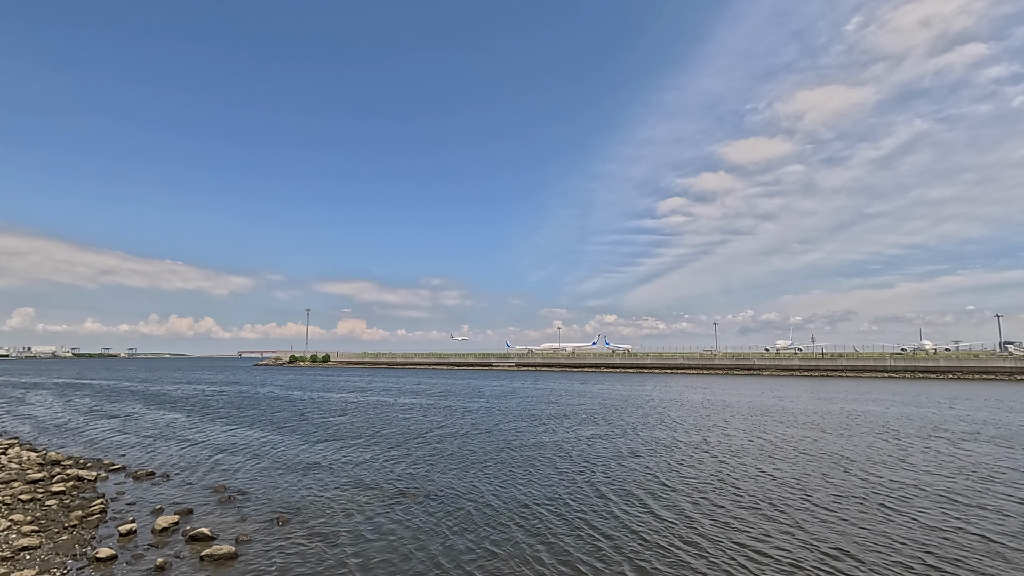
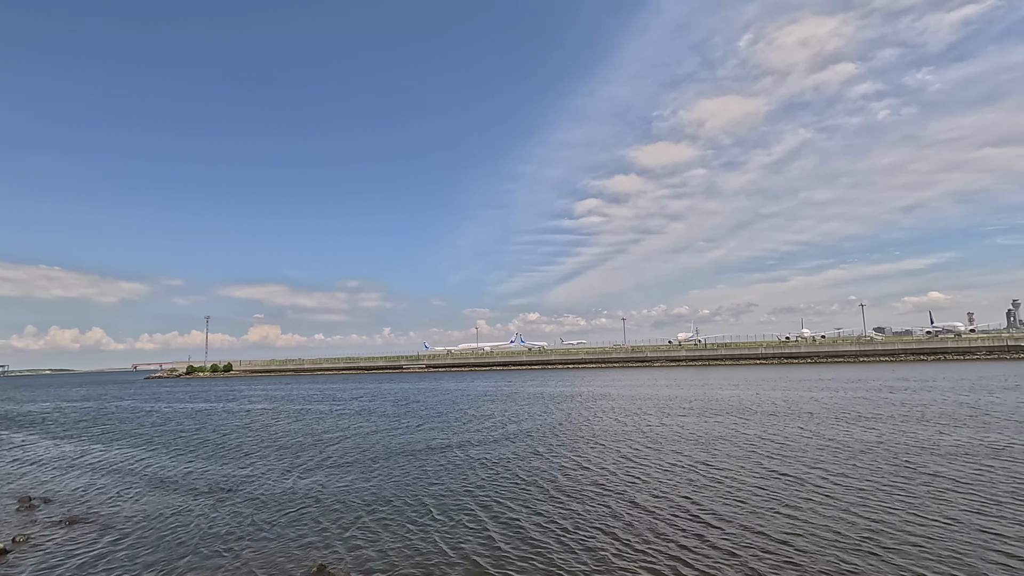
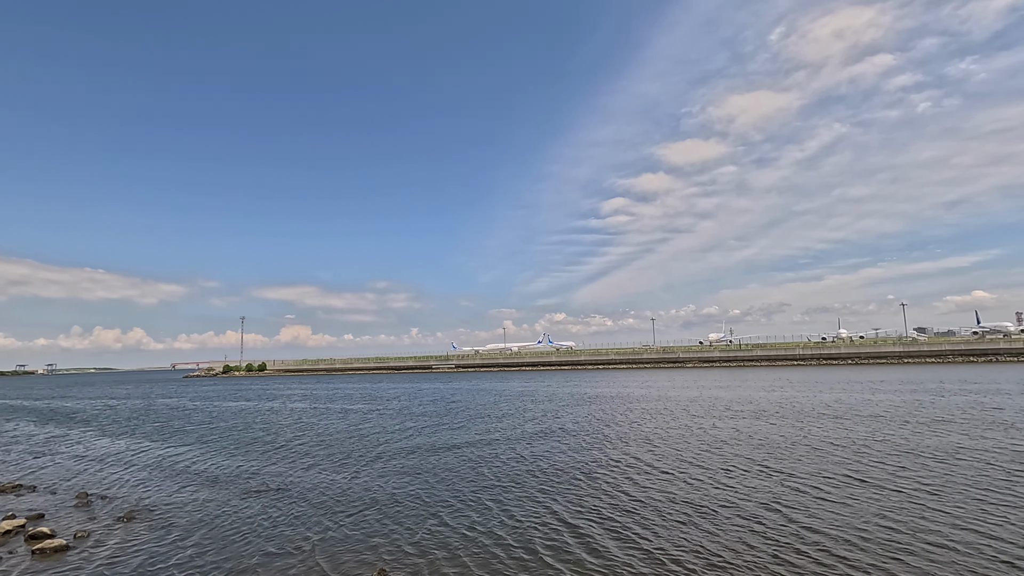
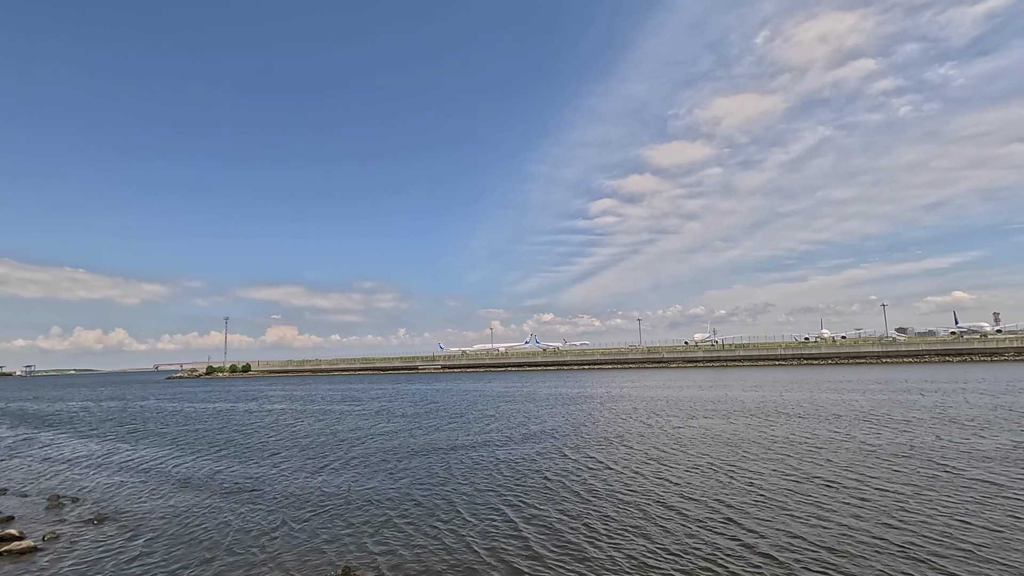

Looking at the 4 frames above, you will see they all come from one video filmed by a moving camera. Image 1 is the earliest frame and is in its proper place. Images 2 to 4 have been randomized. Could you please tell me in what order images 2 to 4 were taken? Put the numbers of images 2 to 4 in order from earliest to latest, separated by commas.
3, 4, 2
